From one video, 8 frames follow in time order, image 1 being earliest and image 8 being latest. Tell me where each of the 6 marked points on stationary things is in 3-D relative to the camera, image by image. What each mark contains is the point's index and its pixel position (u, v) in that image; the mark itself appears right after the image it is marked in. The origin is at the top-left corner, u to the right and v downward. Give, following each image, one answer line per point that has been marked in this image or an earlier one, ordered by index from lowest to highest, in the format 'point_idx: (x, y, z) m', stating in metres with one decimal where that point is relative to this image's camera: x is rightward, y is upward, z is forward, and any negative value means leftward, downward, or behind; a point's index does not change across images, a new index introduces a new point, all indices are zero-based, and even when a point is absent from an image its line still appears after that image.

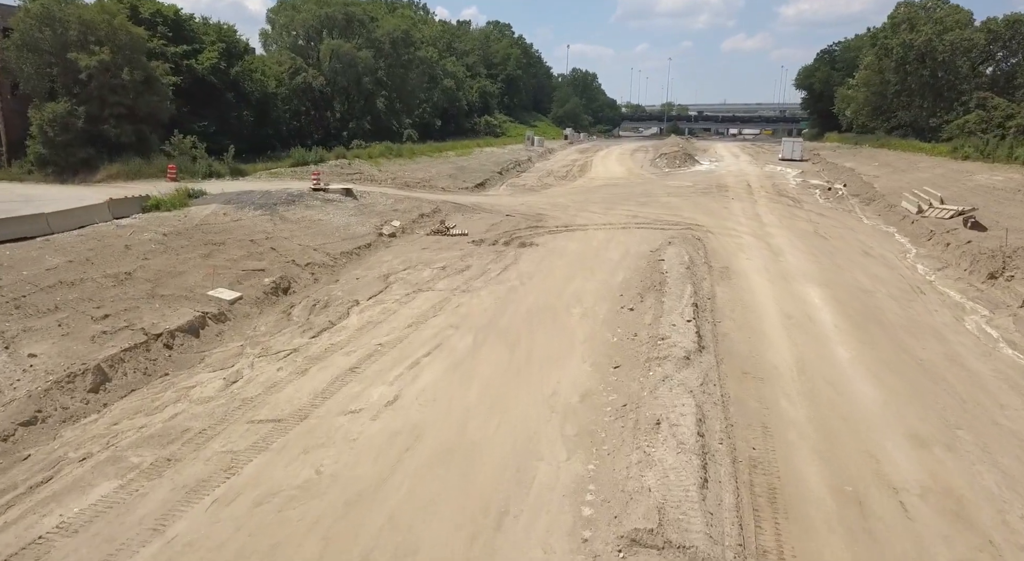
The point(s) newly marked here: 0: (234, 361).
0: (-4.7, -1.4, +11.2) m
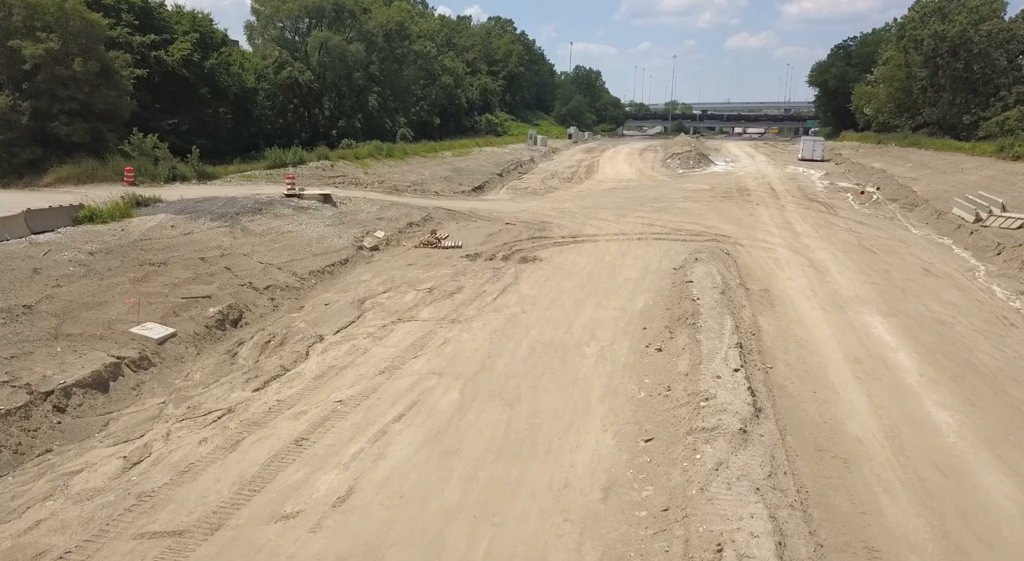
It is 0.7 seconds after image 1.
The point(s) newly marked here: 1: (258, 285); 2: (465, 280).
0: (-4.7, -1.9, +8.6) m
1: (-5.2, -0.1, +13.7) m
2: (-1.1, 0.0, +15.6) m
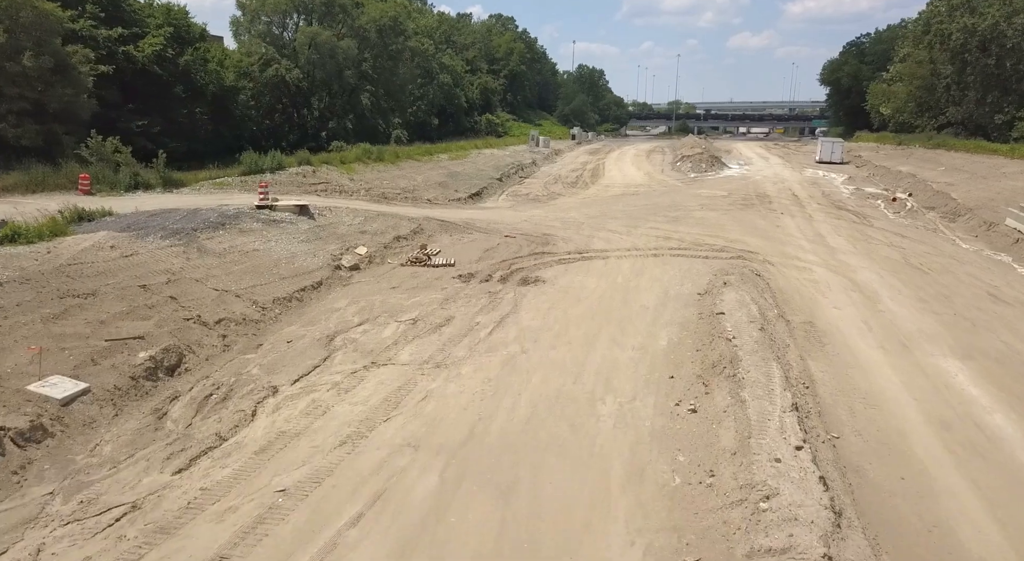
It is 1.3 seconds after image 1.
0: (-4.7, -2.5, +6.4) m
1: (-5.2, -0.7, +11.5) m
2: (-1.2, -0.5, +13.5) m
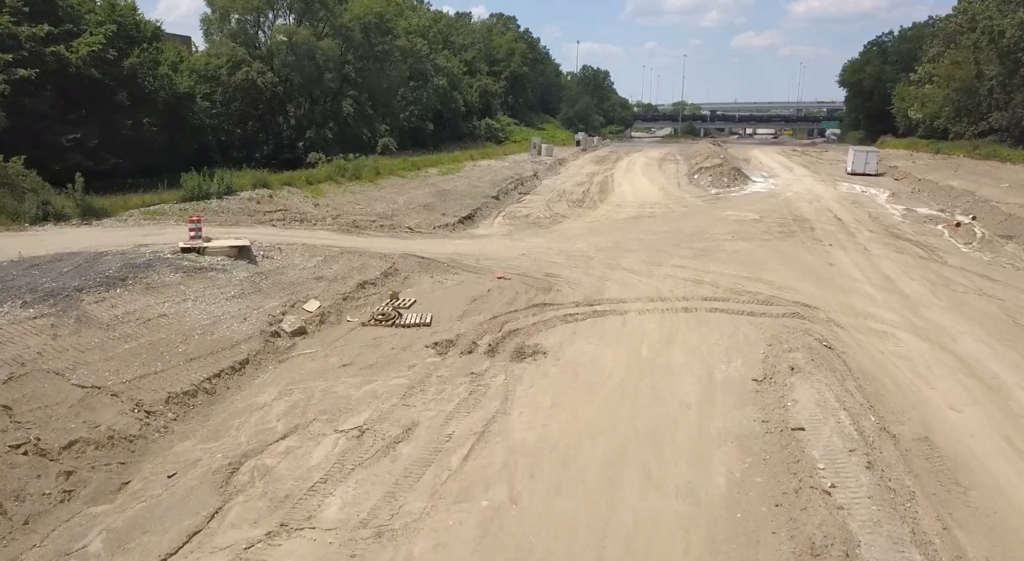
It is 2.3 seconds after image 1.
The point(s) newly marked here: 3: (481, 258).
0: (-5.0, -3.7, +2.7) m
1: (-5.4, -1.9, +7.8) m
2: (-1.3, -1.8, +9.8) m
3: (-0.8, +0.6, +18.0) m
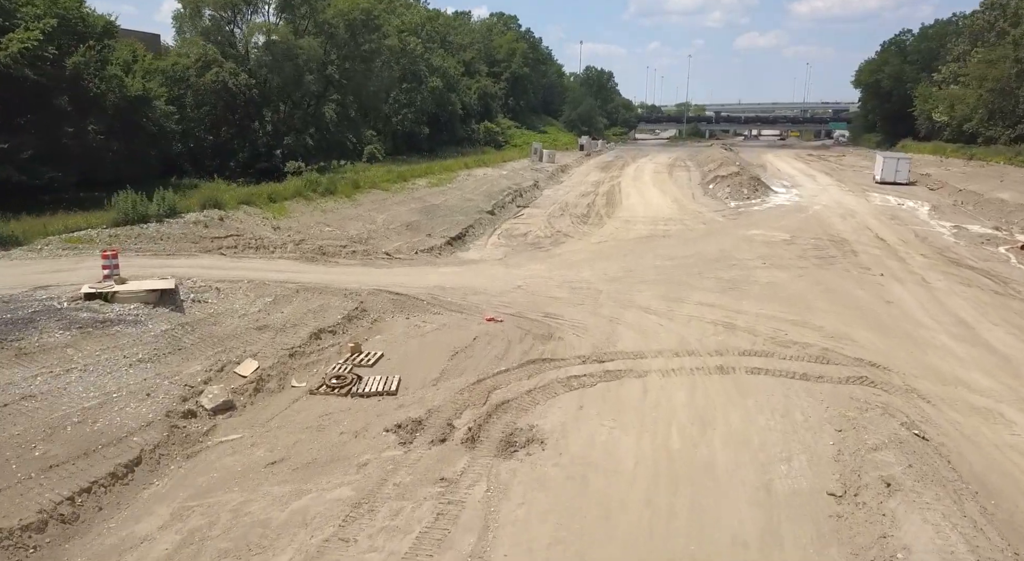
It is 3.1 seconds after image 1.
0: (-5.2, -4.5, -0.1) m
1: (-5.6, -2.8, +5.0) m
2: (-1.5, -2.7, +6.9) m
3: (-1.0, -0.3, +15.1) m
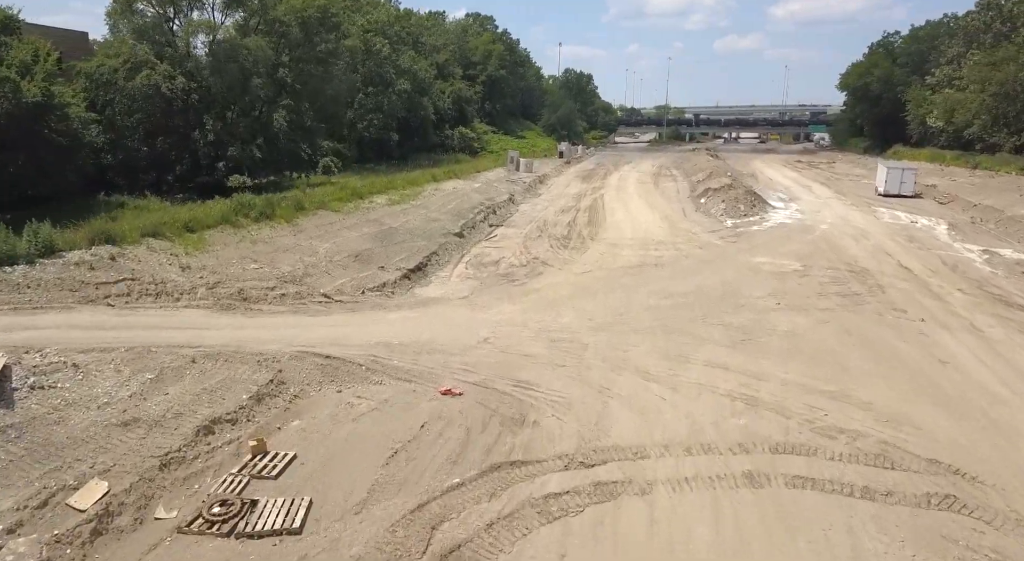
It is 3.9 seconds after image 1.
0: (-5.3, -5.5, -3.3) m
1: (-5.9, -3.8, +1.8) m
2: (-1.9, -3.6, +3.9) m
3: (-1.7, -1.3, +12.1) m
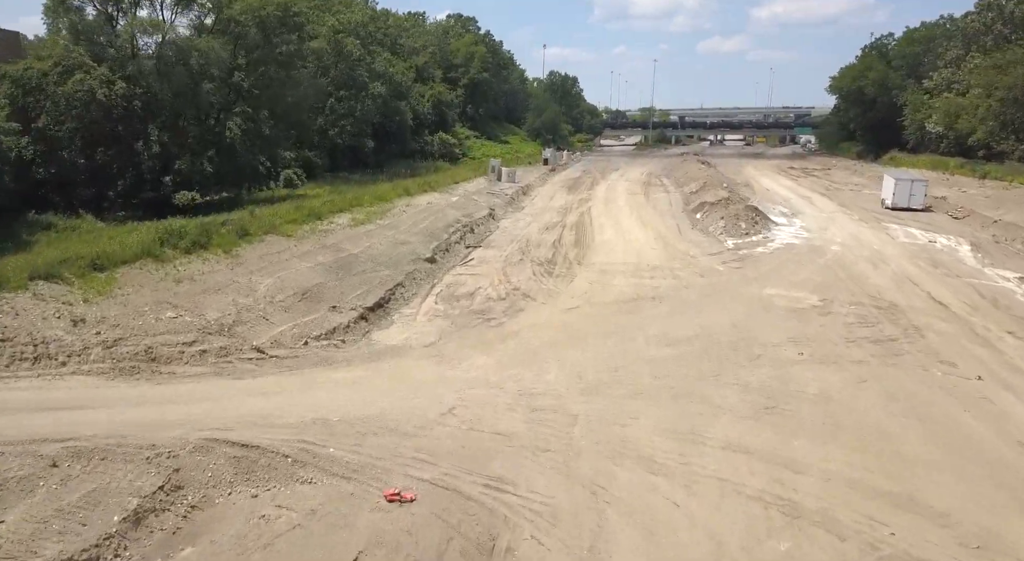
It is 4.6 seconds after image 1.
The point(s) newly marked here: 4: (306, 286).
0: (-5.4, -6.4, -5.8) m
1: (-6.1, -4.6, -0.8) m
2: (-2.2, -4.5, +1.4) m
3: (-2.1, -2.2, +9.6) m
4: (-4.5, -0.1, +14.9) m
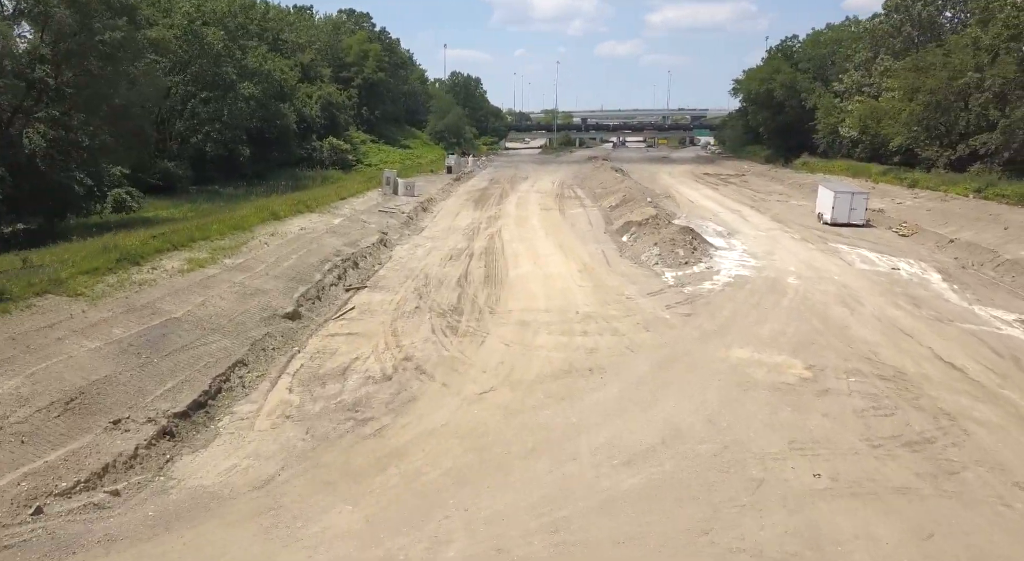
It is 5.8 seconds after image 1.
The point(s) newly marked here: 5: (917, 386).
0: (-4.2, -7.7, -11.0) m
1: (-5.6, -6.0, -6.0) m
2: (-2.0, -5.8, -3.4) m
3: (-3.1, -3.5, +4.7) m
4: (-6.3, -1.5, +9.7) m
5: (+6.6, -1.7, +10.8) m
